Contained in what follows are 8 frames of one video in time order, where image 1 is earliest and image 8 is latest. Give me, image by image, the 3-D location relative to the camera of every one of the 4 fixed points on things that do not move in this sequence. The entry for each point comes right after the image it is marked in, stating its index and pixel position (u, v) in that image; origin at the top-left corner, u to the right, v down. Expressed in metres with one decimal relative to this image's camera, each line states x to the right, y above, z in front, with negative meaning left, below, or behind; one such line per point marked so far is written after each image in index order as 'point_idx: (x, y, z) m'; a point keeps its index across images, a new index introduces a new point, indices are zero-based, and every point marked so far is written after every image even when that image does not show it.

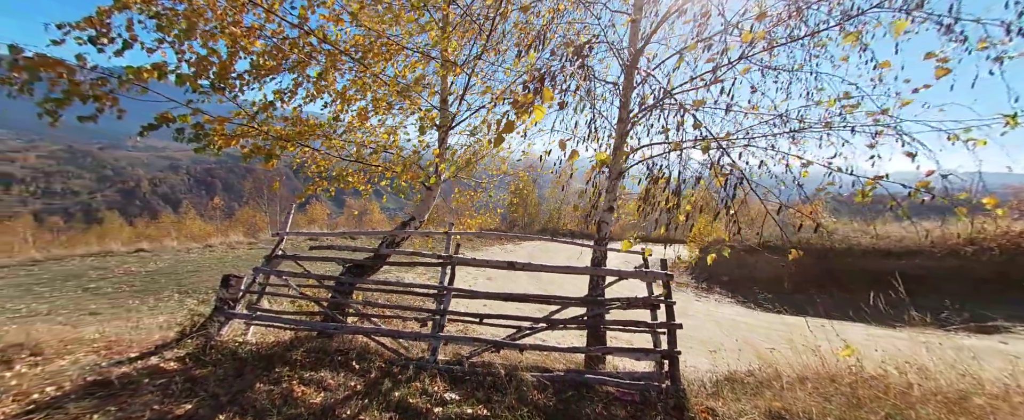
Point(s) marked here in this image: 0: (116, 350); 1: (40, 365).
0: (-4.6, -1.6, +4.0) m
1: (-4.9, -1.6, +3.6) m
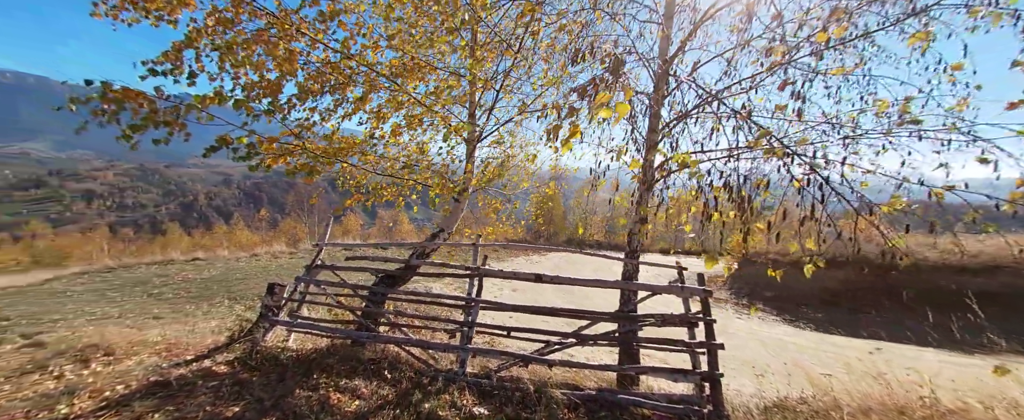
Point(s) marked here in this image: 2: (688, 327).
0: (-4.2, -1.8, +4.3) m
1: (-4.6, -1.8, +3.9) m
2: (+2.0, -1.3, +3.9) m
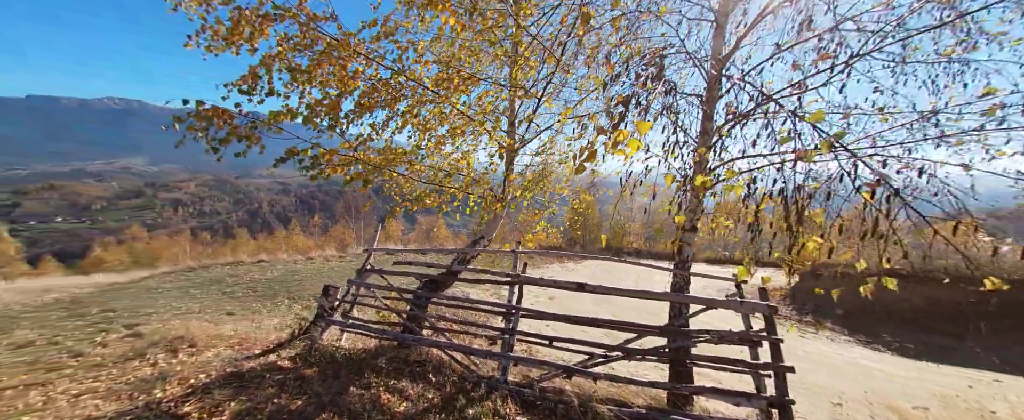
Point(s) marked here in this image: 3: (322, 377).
0: (-3.7, -1.9, +4.7) m
1: (-4.1, -1.9, +4.4) m
2: (+2.5, -1.4, +3.7) m
3: (-2.1, -1.9, +3.8) m
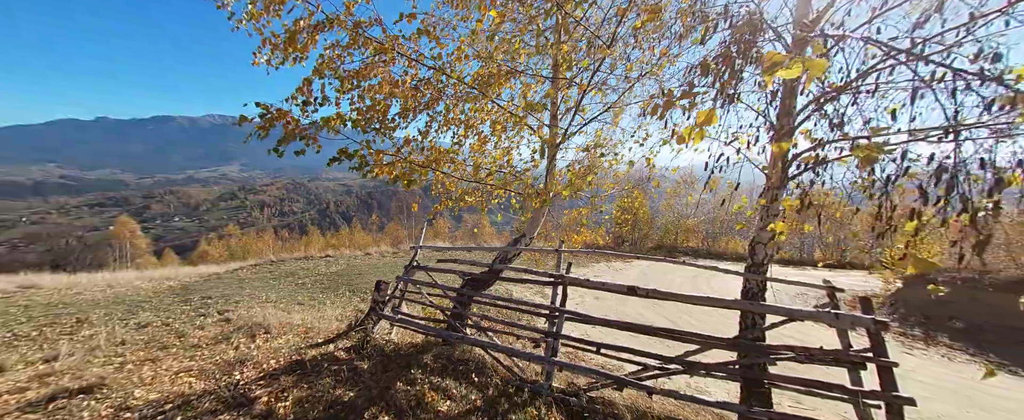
0: (-3.0, -1.9, +5.2) m
1: (-3.5, -1.9, +4.9) m
2: (+2.9, -1.4, +3.1) m
3: (-1.6, -1.9, +4.0) m
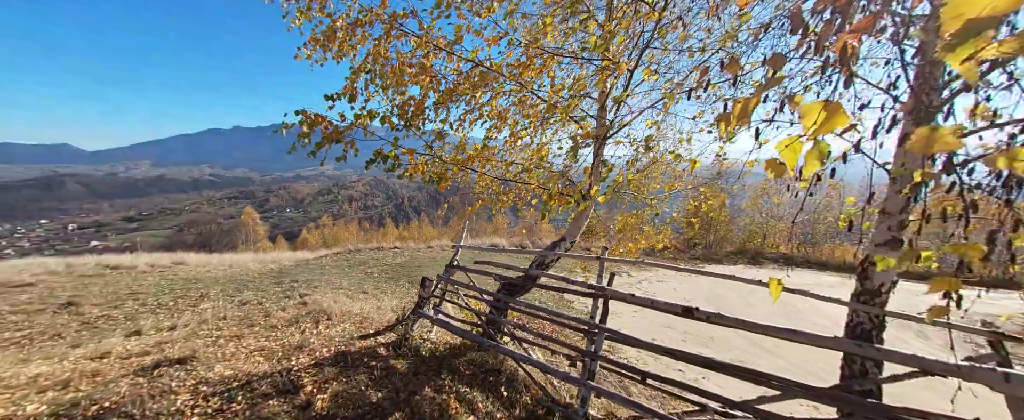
0: (-2.3, -1.8, +5.4) m
1: (-2.8, -1.8, +5.3) m
2: (+3.0, -1.5, +2.1) m
3: (-1.3, -1.9, +4.0) m
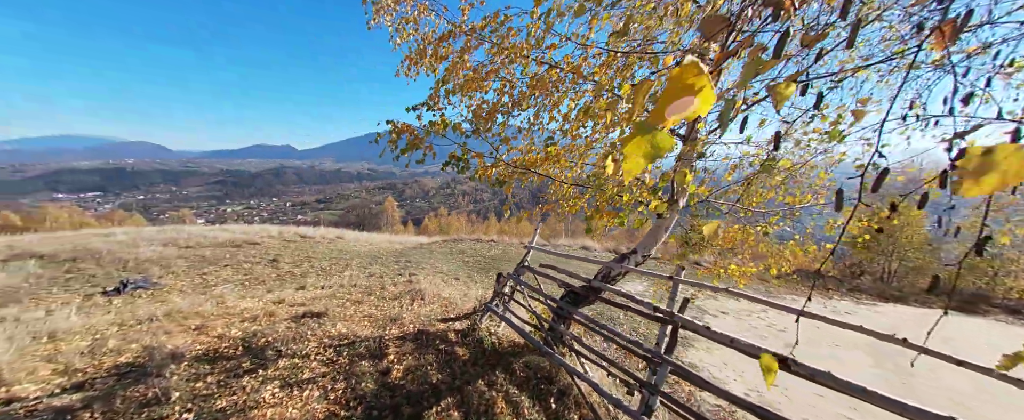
0: (-1.1, -1.7, +6.0) m
1: (-1.6, -1.7, +6.0) m
2: (+2.8, -1.7, +1.0) m
3: (-0.6, -1.9, +4.2) m
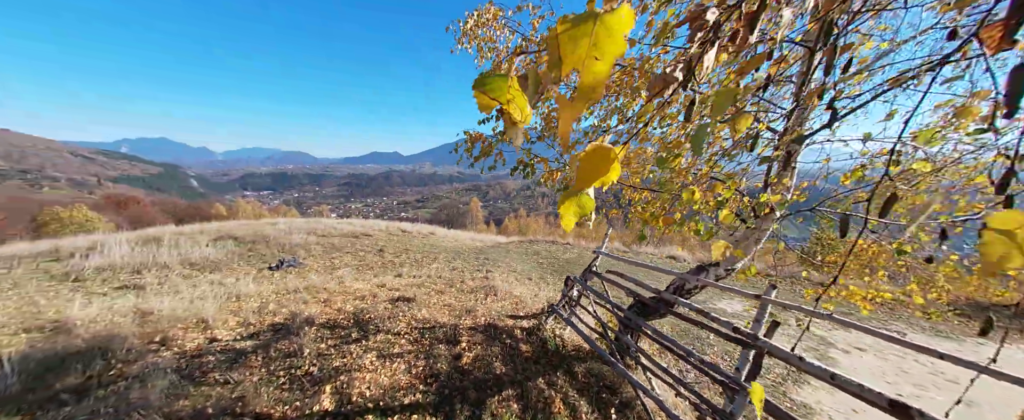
0: (+0.2, -1.8, +6.3) m
1: (-0.3, -1.7, +6.4) m
2: (+2.6, -1.9, +0.5) m
3: (+0.2, -1.9, +4.4) m
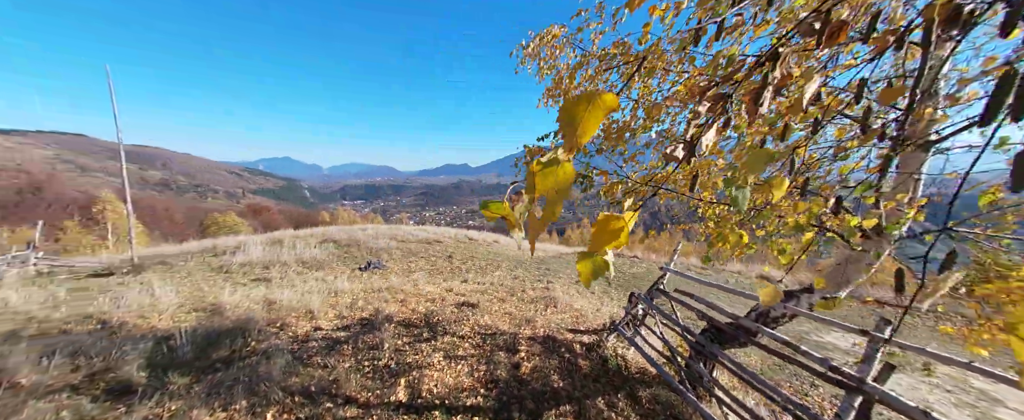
0: (+1.3, -2.0, +6.2) m
1: (+0.9, -2.0, +6.4) m
2: (+2.5, -2.0, 0.0) m
3: (+1.0, -2.1, +4.4) m
